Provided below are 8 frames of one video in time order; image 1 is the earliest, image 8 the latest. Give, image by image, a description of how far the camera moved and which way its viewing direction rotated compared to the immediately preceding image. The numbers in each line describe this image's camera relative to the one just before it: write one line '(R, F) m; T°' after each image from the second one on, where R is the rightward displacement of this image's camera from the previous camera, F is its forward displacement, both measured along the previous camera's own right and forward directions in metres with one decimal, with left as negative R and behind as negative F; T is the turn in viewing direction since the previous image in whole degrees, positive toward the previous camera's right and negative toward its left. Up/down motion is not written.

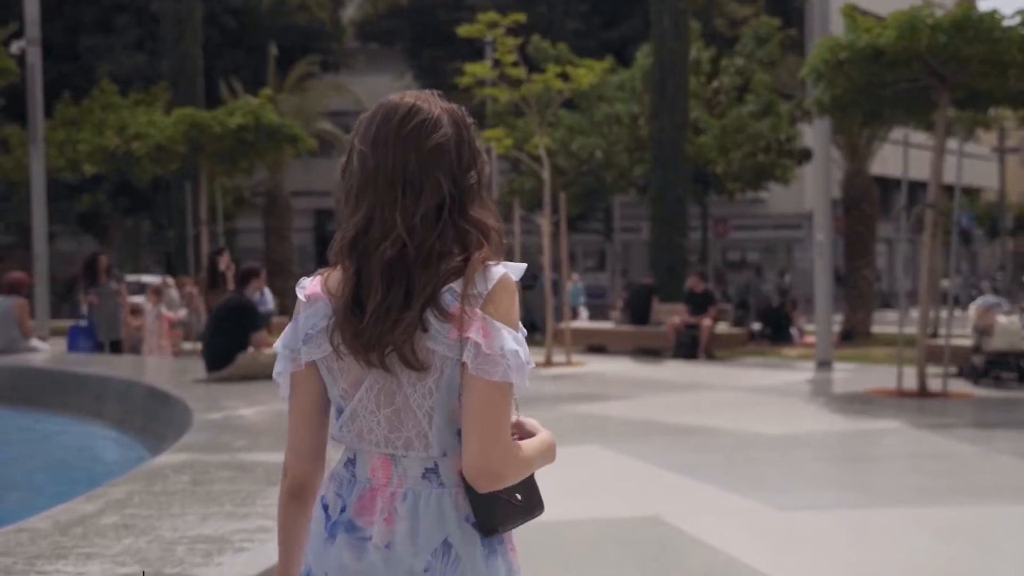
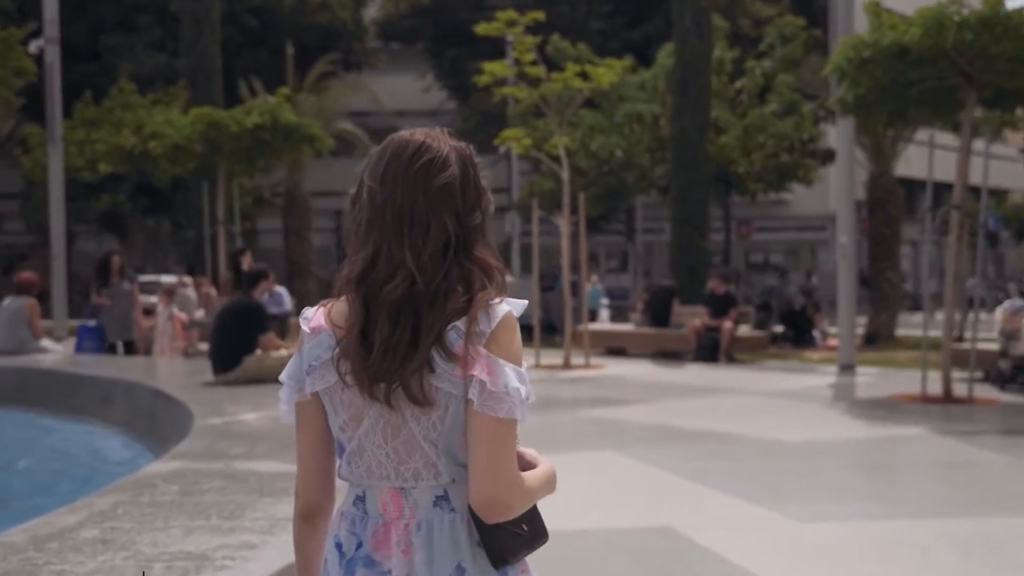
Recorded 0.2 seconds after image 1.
(+0.1, +0.2) m; -1°
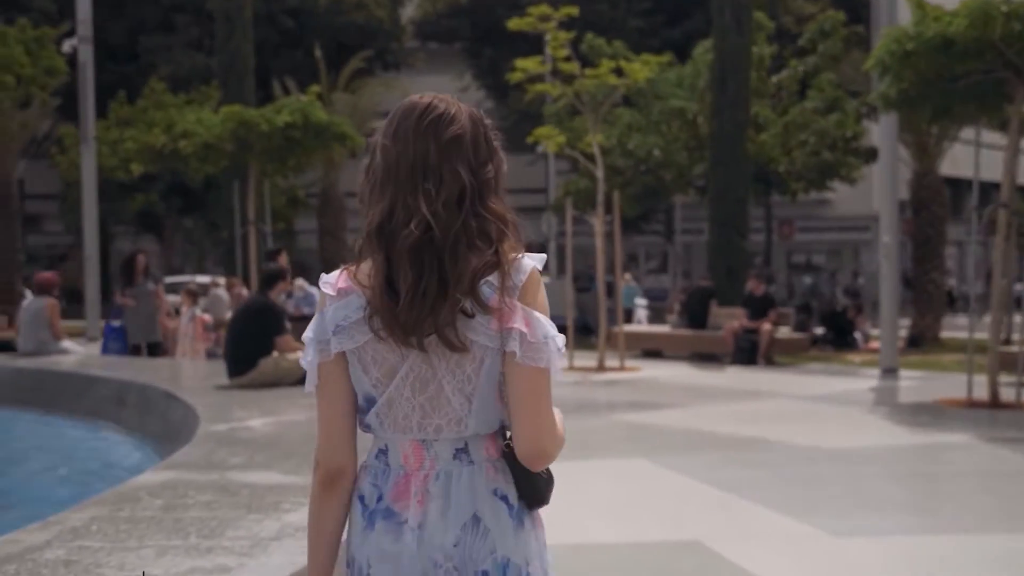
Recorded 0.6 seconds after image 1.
(+0.1, +0.4) m; -2°
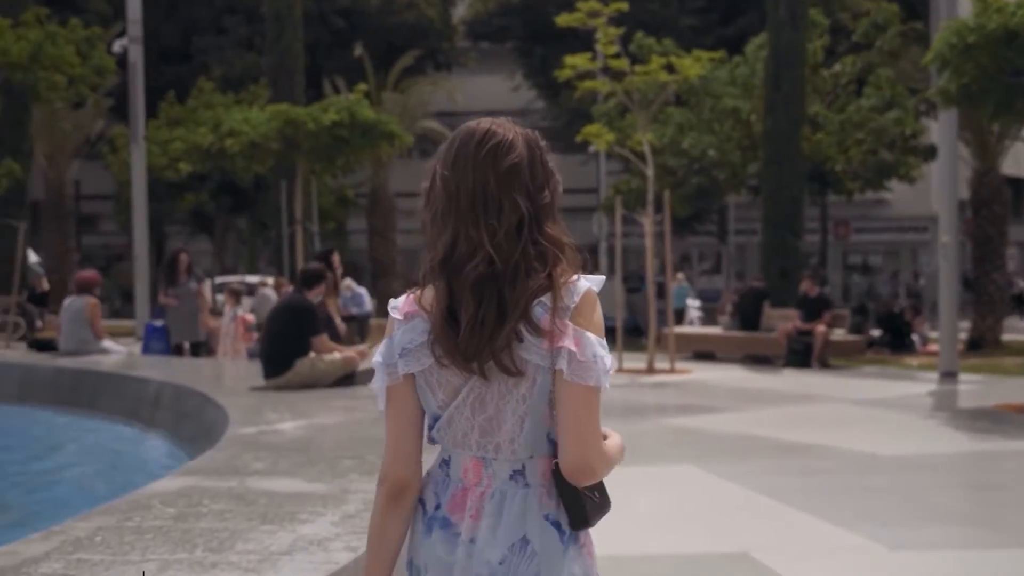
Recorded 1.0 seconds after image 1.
(+0.1, +0.3) m; -2°
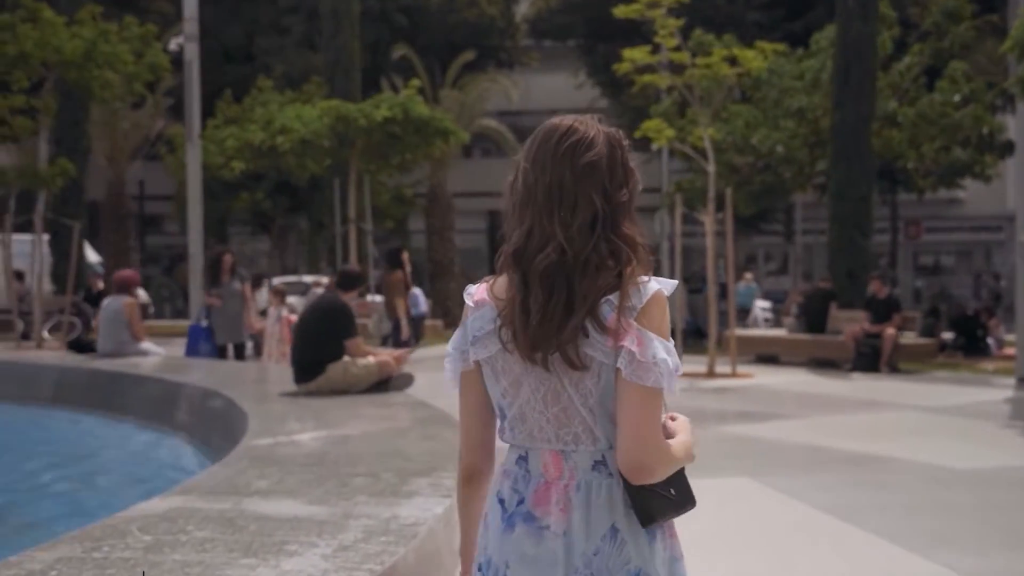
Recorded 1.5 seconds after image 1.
(+0.1, +0.5) m; -3°
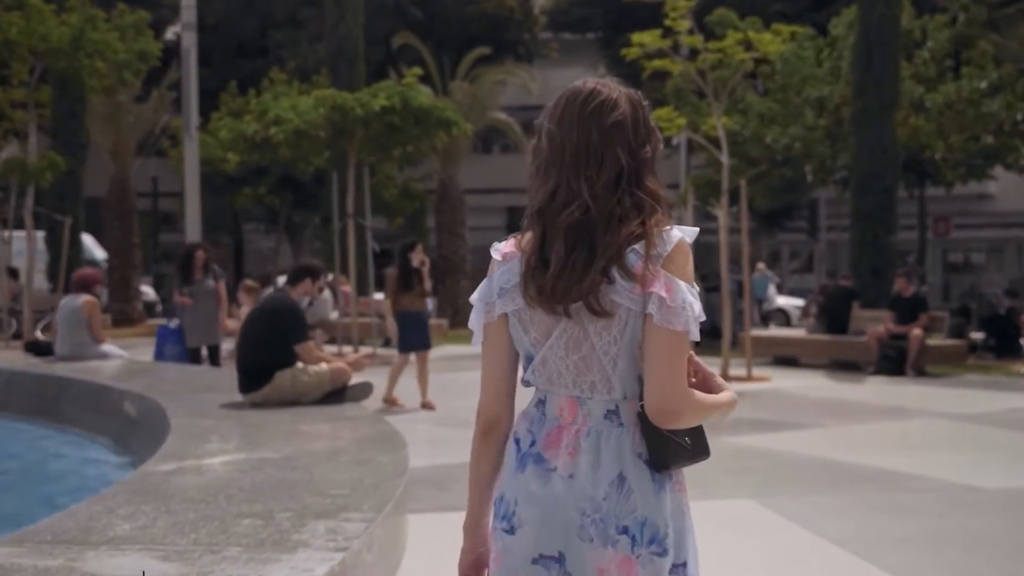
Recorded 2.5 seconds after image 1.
(+0.3, +1.0) m; -1°
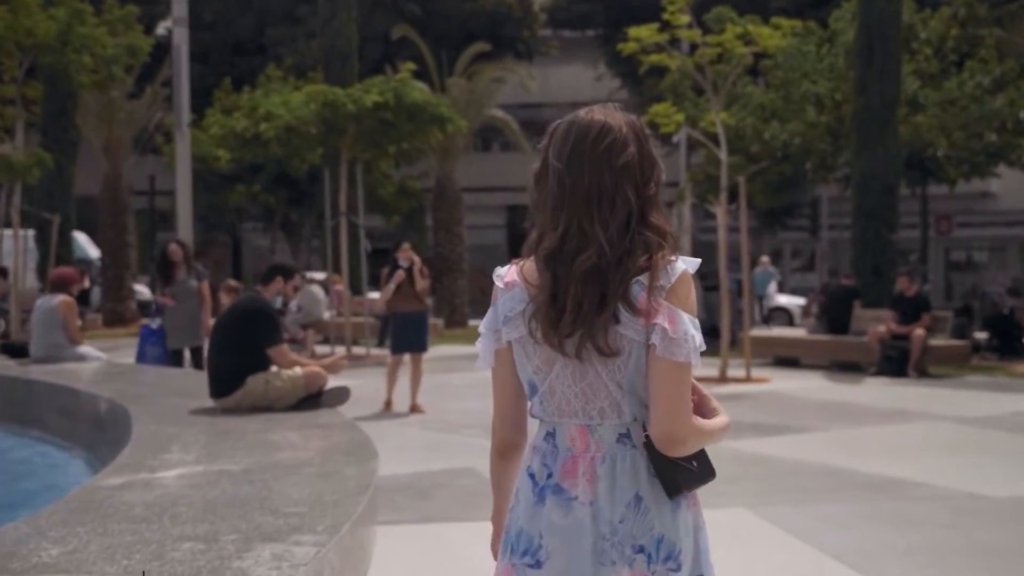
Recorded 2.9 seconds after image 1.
(+0.1, +0.3) m; 0°
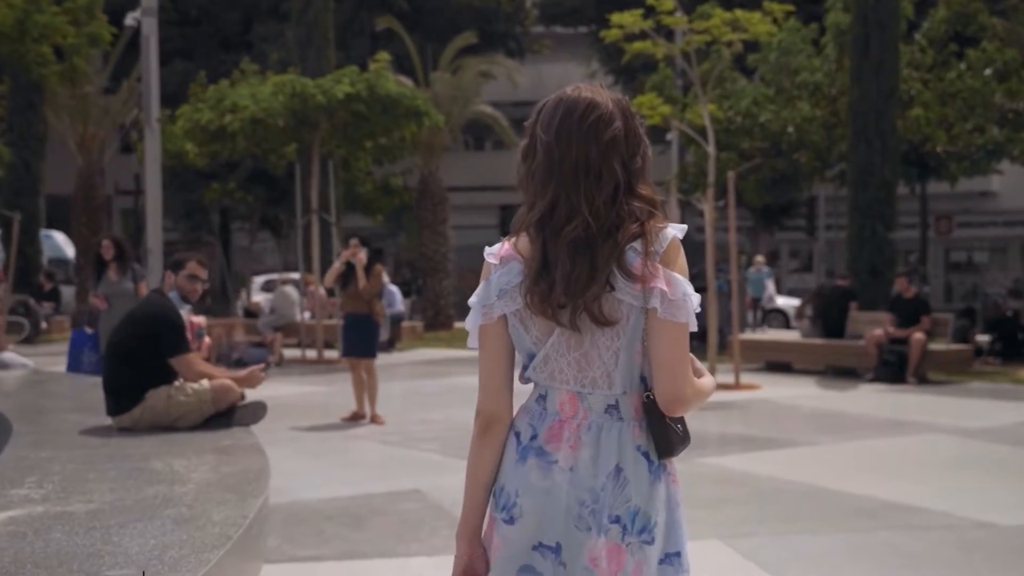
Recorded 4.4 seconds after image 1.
(+0.3, +0.9) m; 0°
